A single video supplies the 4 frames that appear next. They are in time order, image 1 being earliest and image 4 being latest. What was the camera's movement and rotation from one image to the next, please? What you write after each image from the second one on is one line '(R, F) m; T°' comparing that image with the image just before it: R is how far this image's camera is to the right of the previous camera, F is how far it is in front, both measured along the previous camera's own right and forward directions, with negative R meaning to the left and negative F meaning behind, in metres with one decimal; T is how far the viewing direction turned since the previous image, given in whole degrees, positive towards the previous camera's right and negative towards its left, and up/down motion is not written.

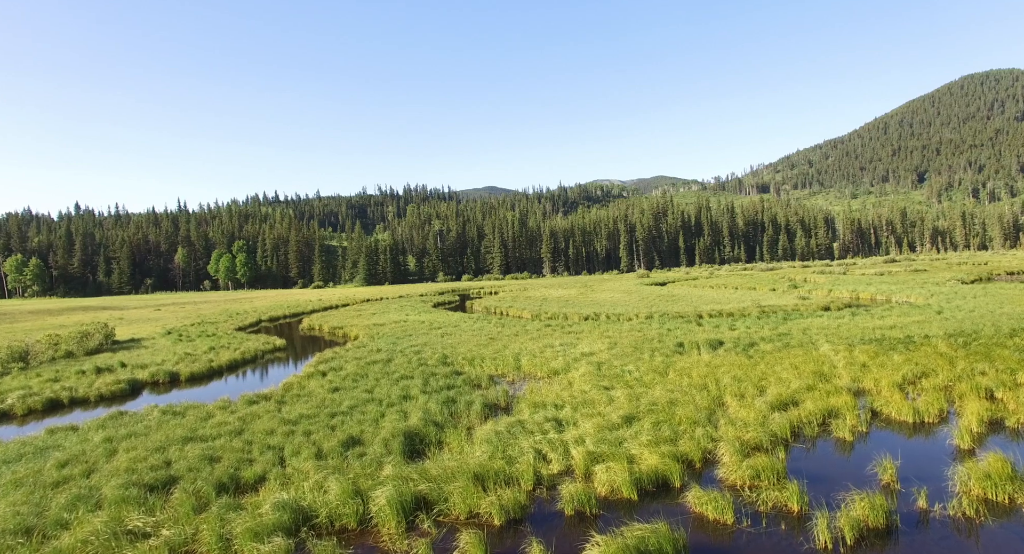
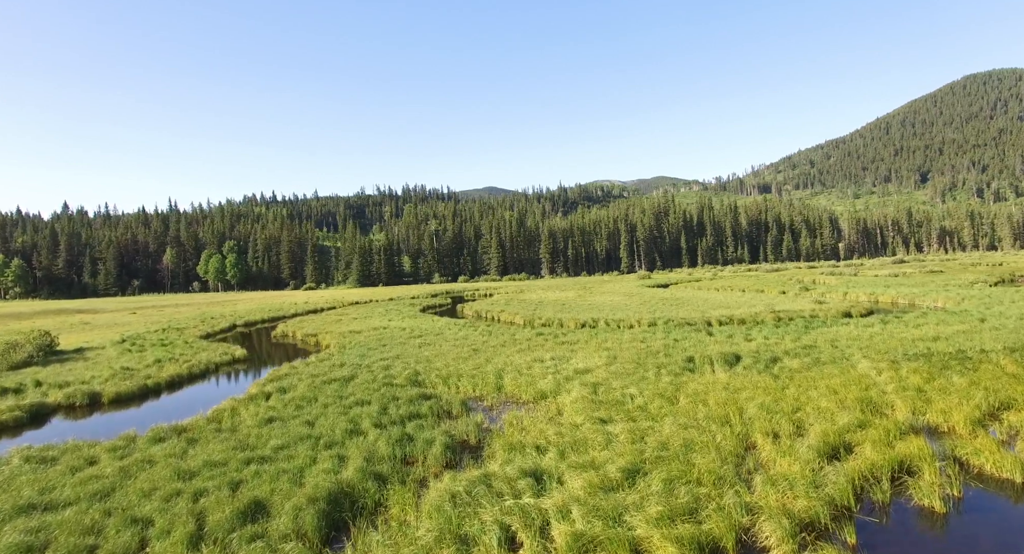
(+0.7, +4.0) m; 0°
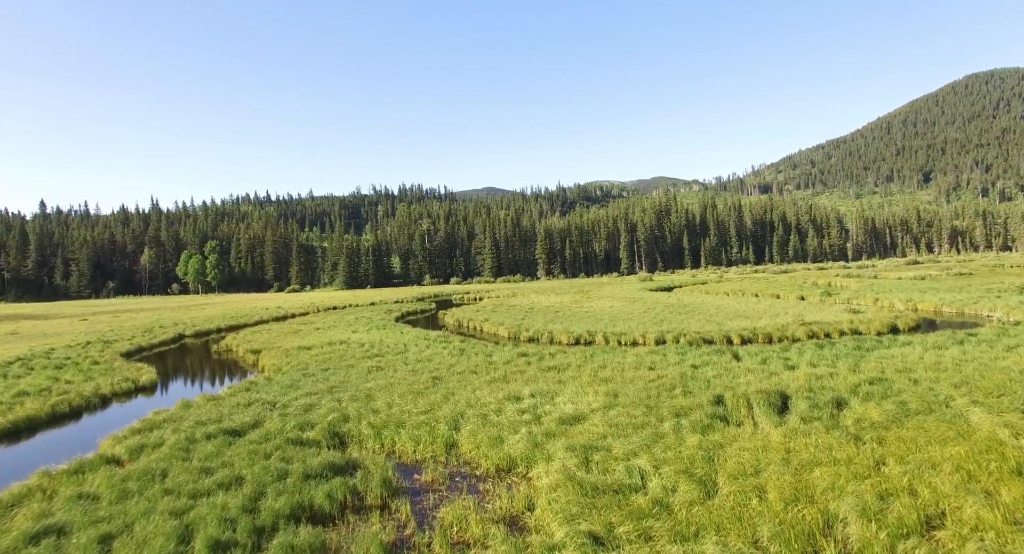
(+1.1, +6.7) m; 0°
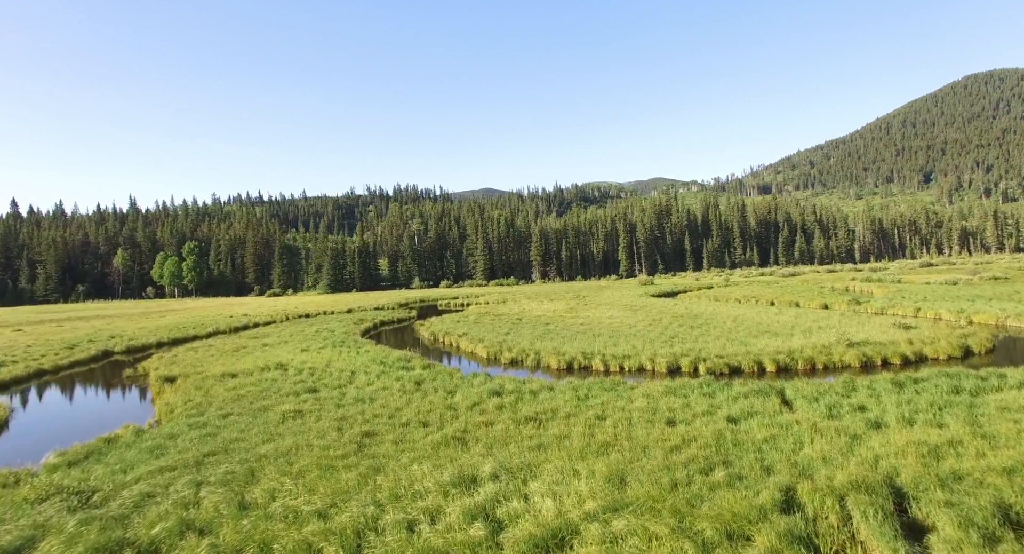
(+1.0, +7.0) m; 0°
